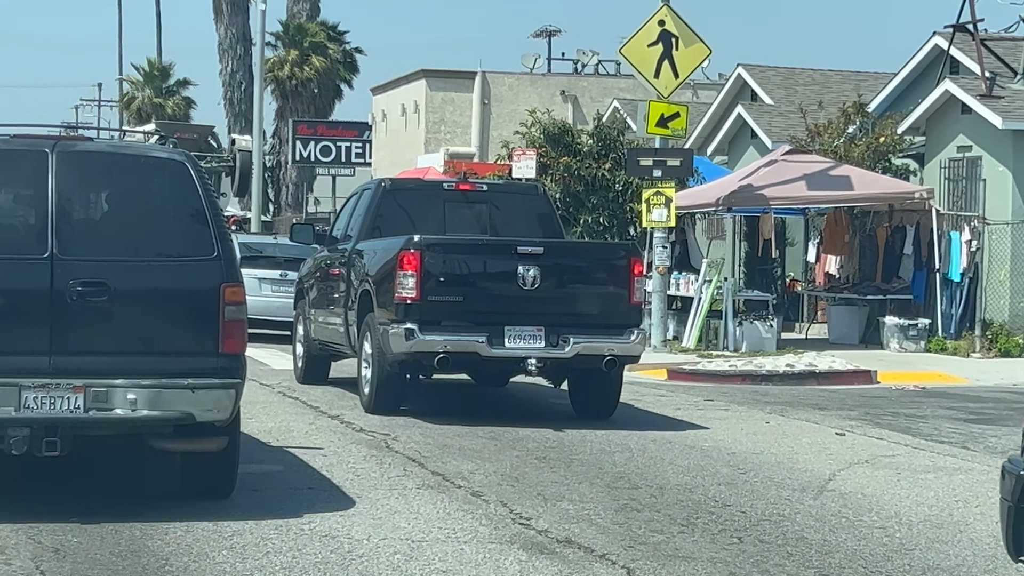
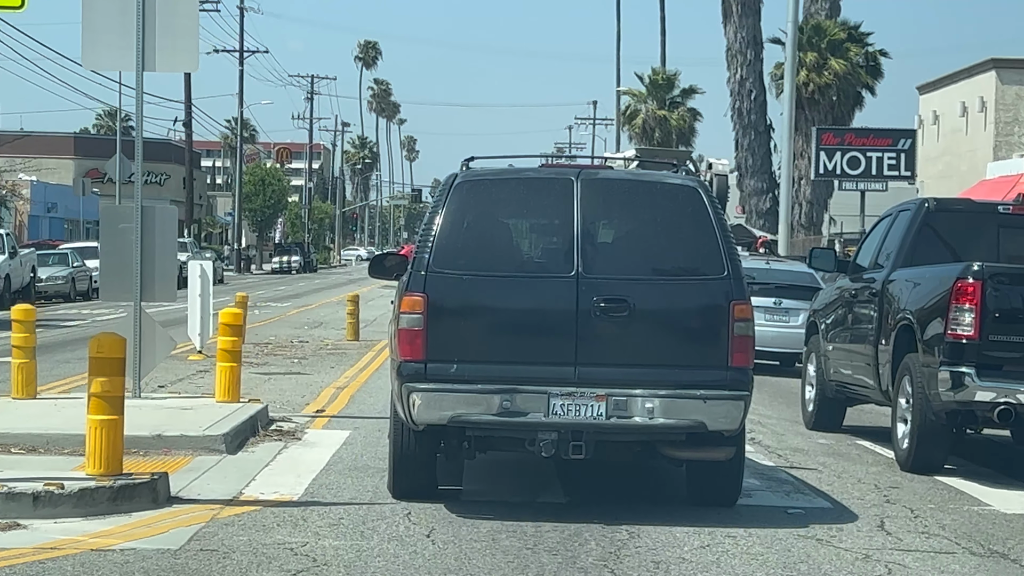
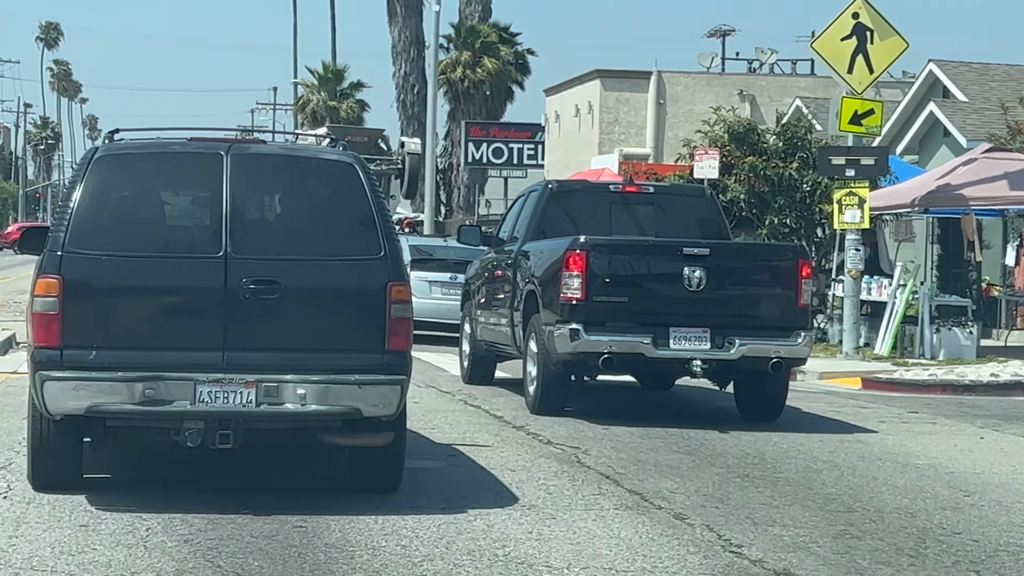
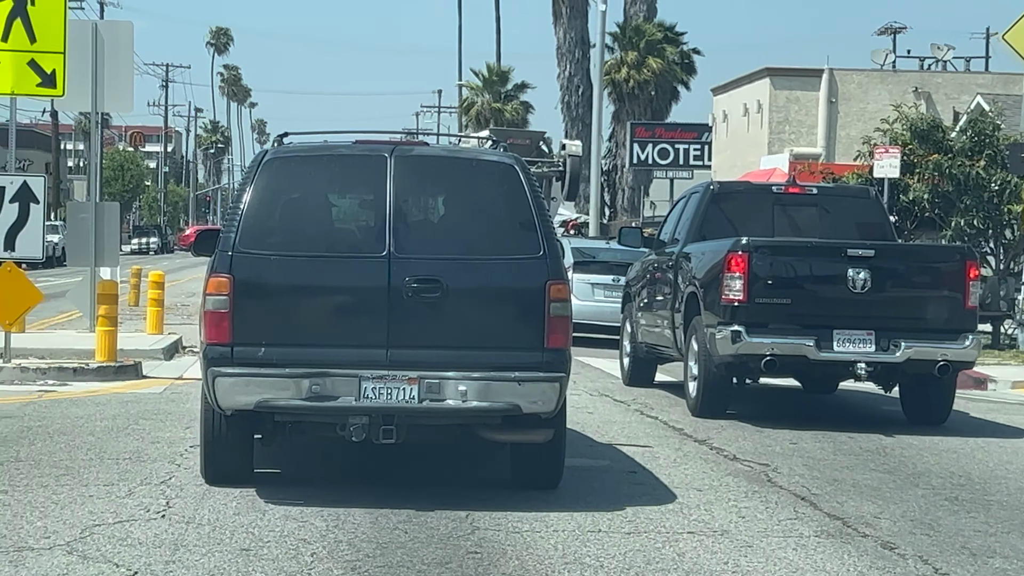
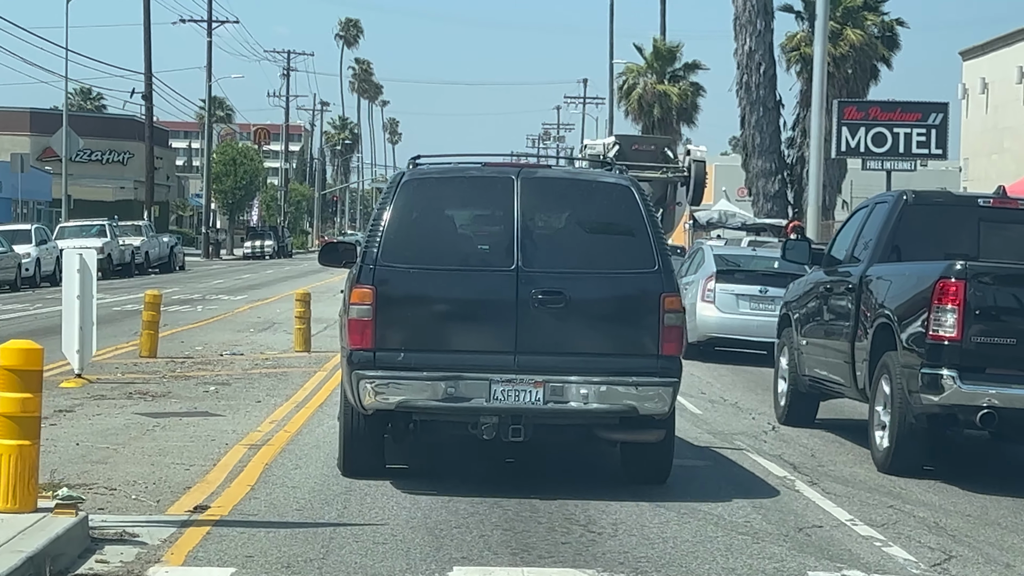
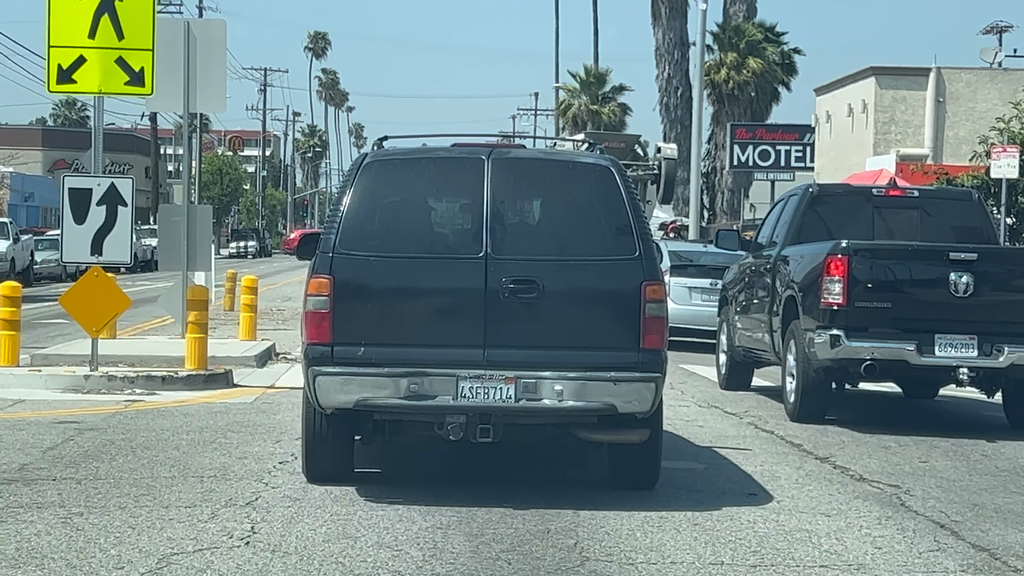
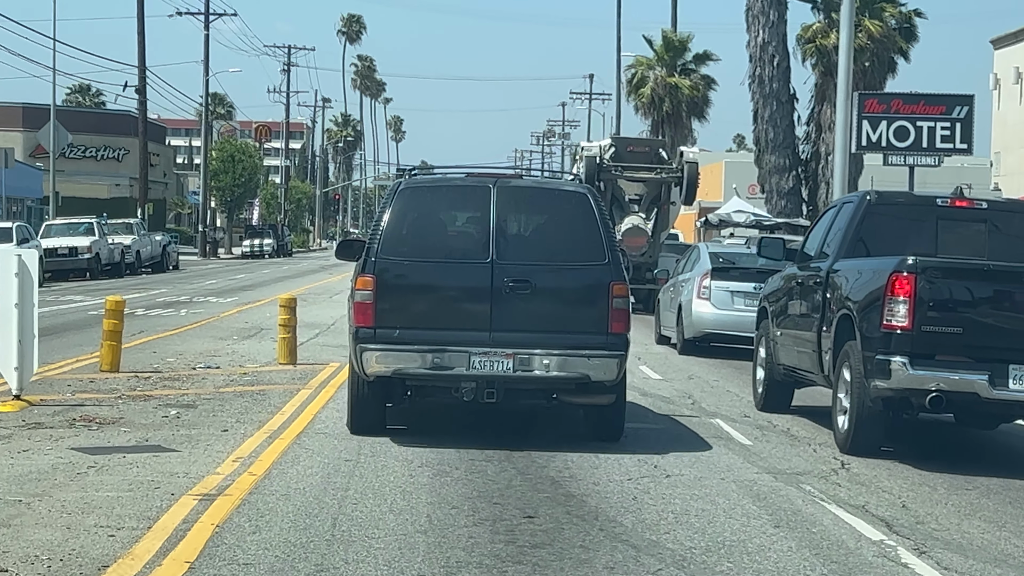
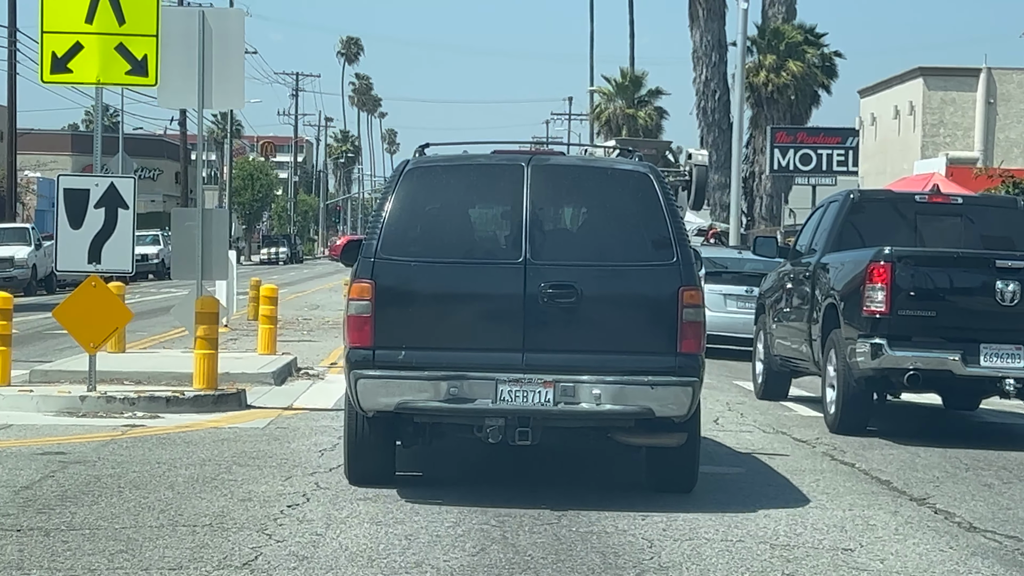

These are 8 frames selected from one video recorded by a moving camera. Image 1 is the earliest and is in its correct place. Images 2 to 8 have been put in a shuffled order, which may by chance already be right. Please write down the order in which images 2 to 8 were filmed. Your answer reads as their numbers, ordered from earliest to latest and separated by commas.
3, 4, 6, 8, 2, 5, 7
